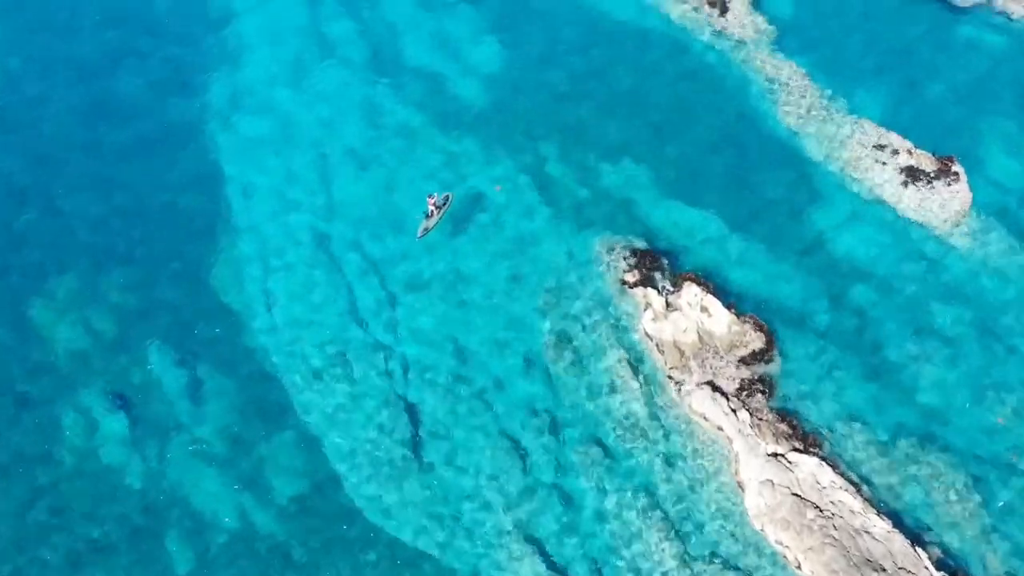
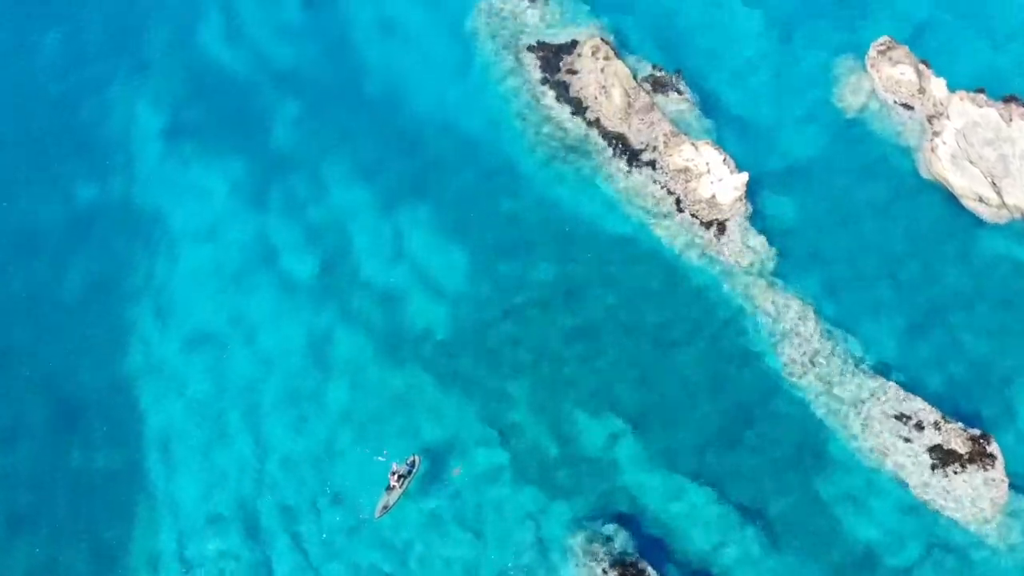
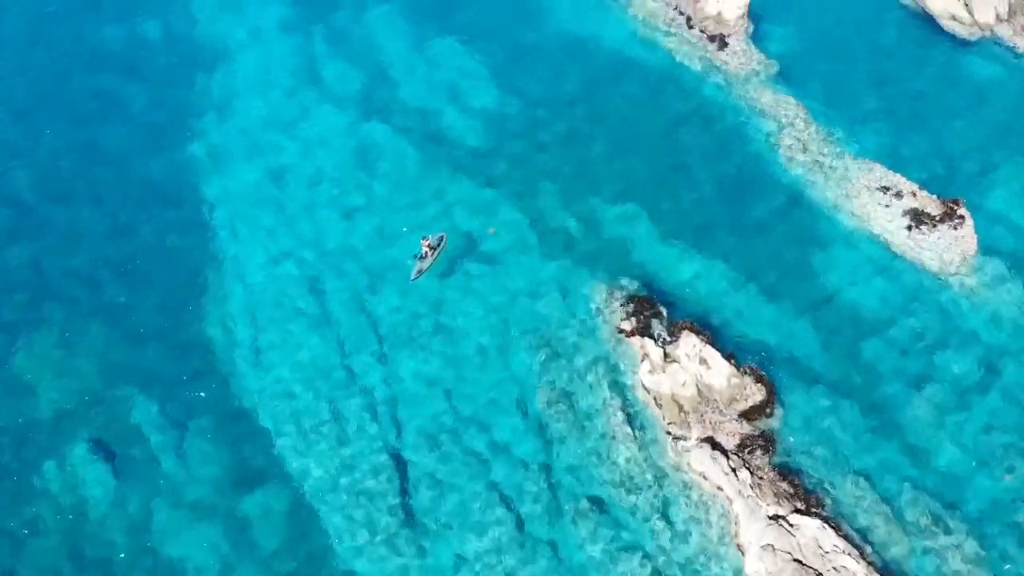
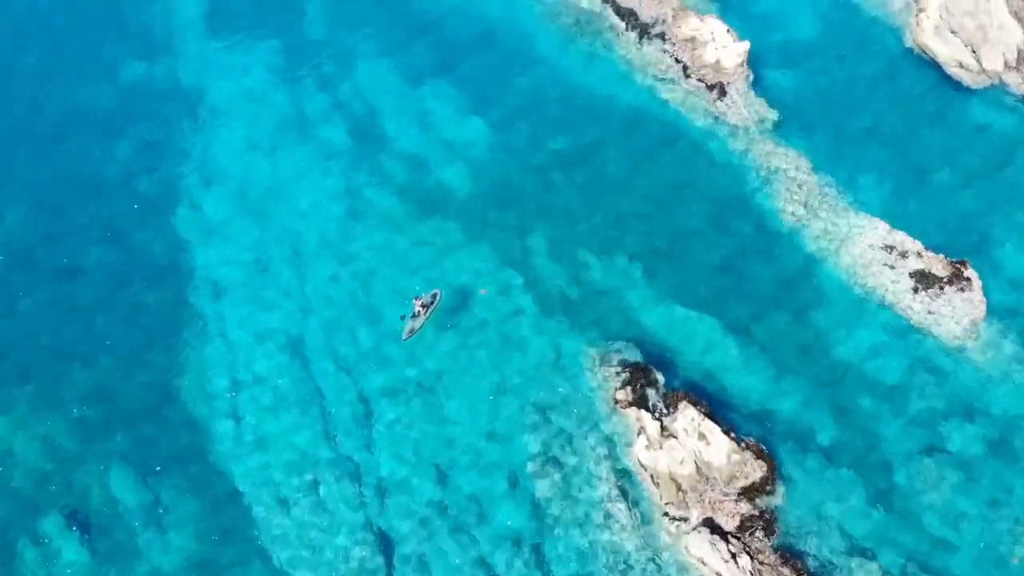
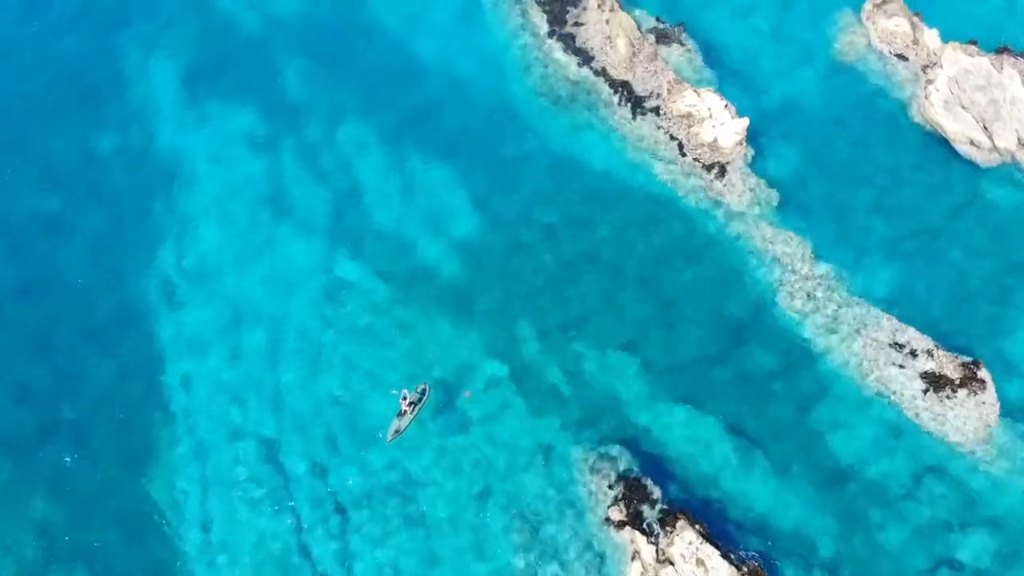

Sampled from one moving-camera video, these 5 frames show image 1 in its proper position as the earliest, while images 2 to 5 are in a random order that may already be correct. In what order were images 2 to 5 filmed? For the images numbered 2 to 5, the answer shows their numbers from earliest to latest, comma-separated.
3, 4, 5, 2
